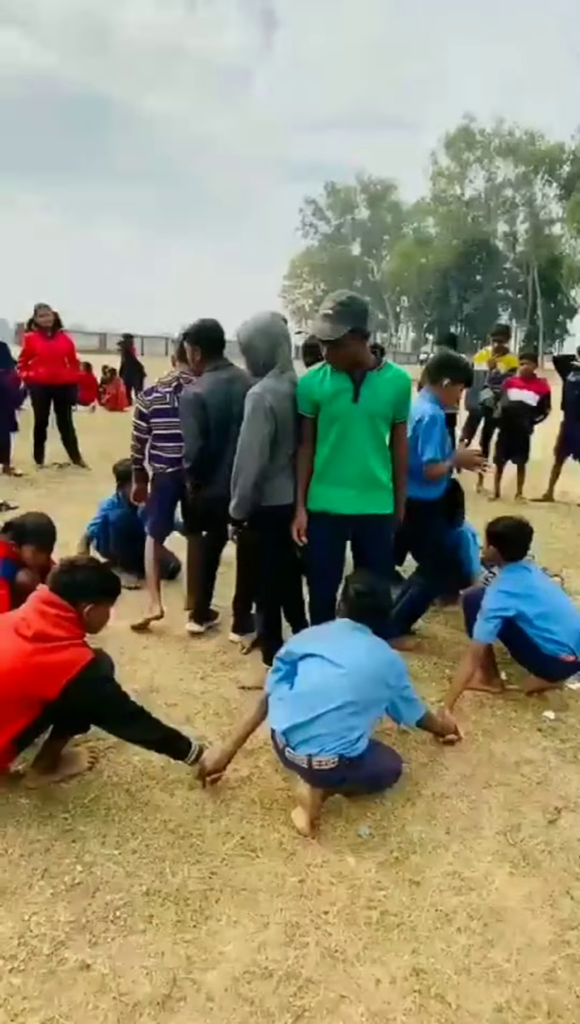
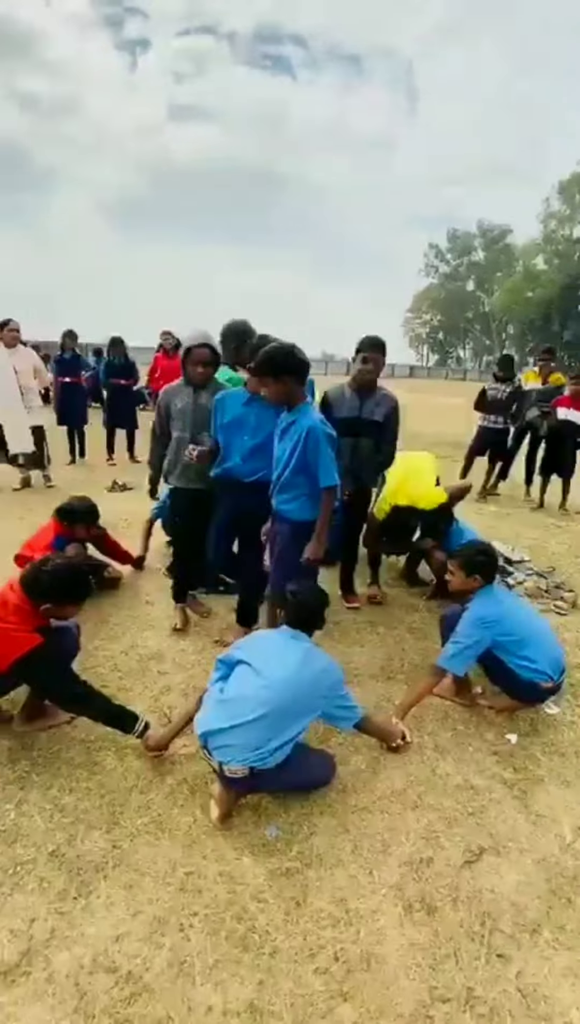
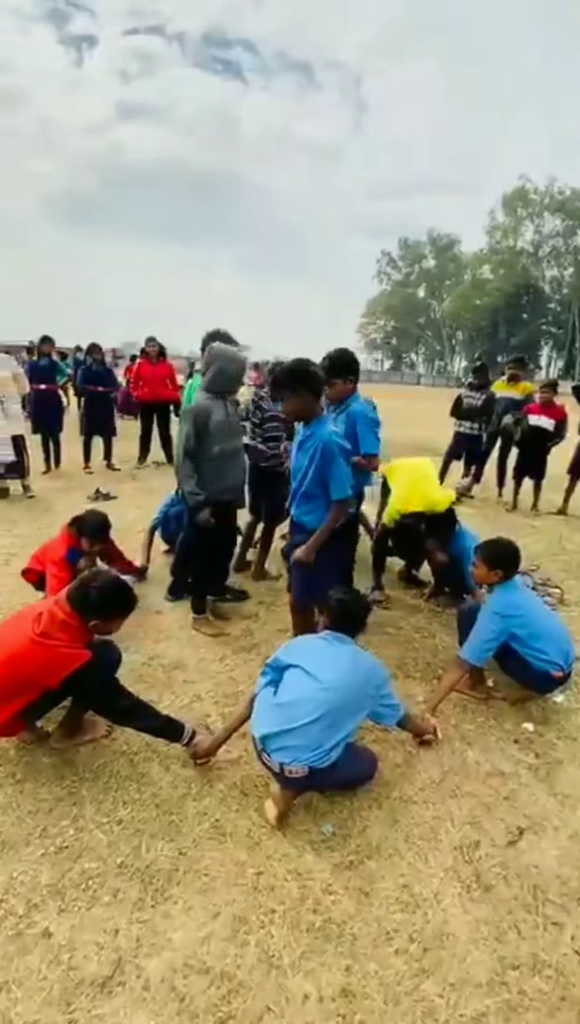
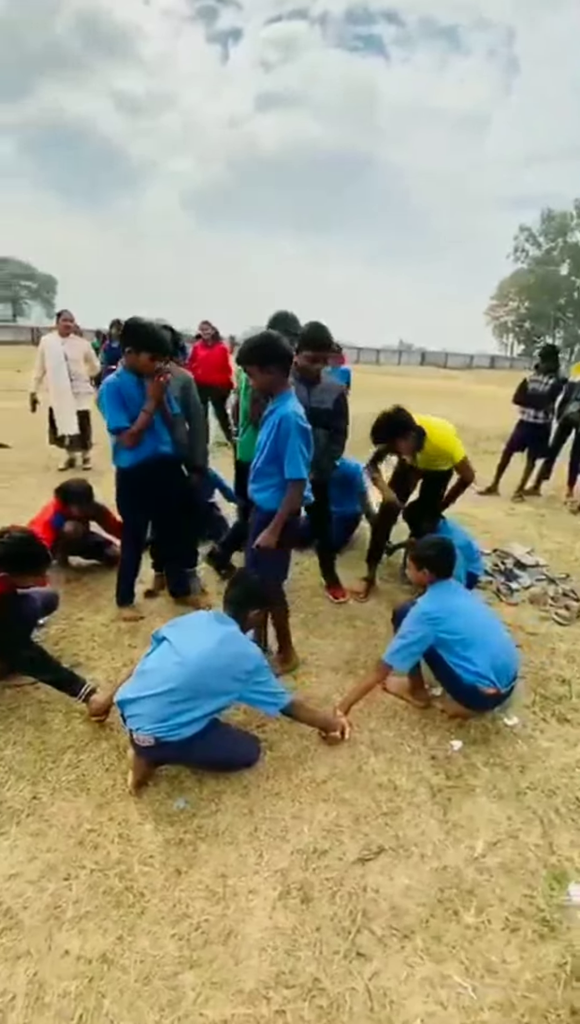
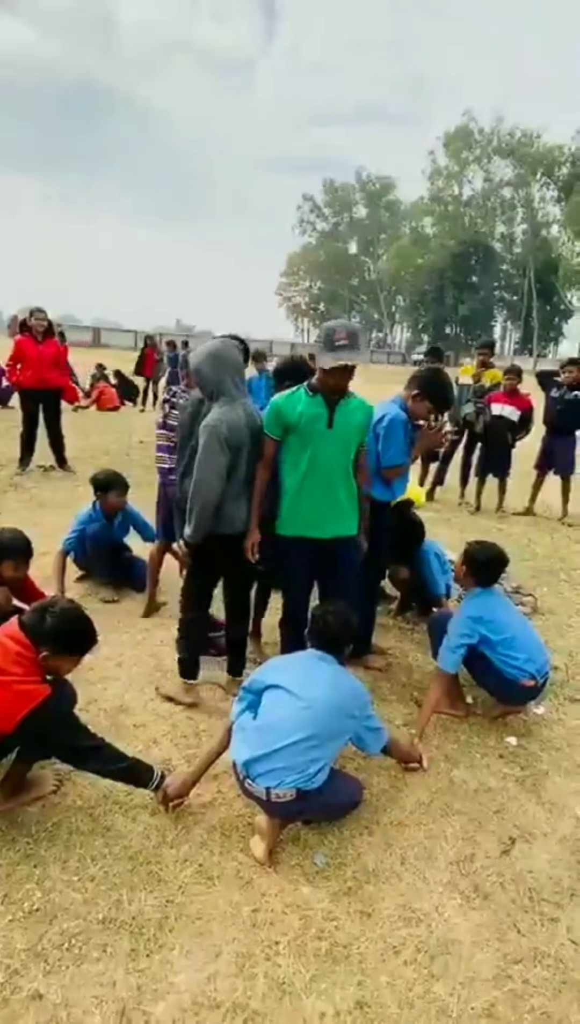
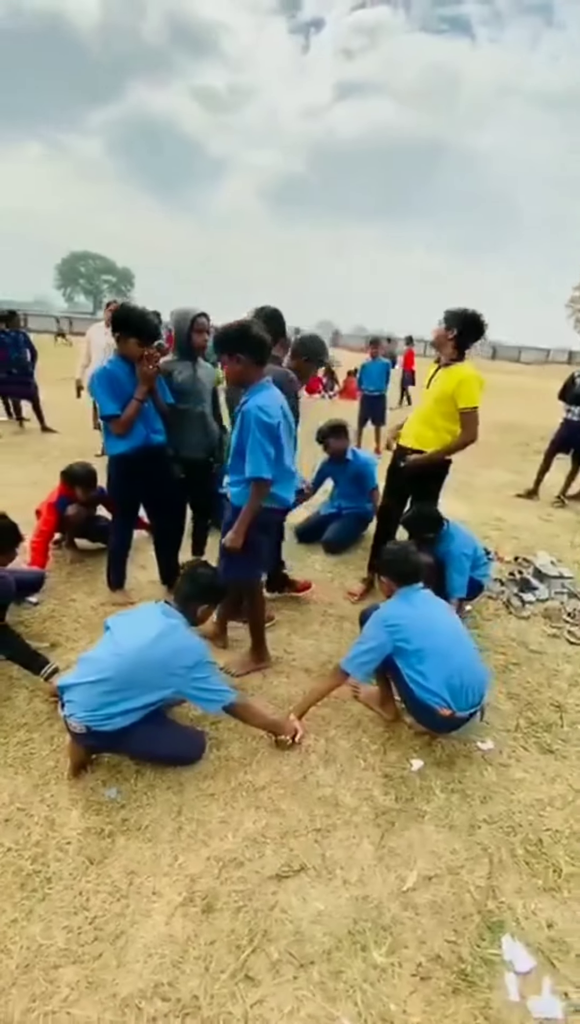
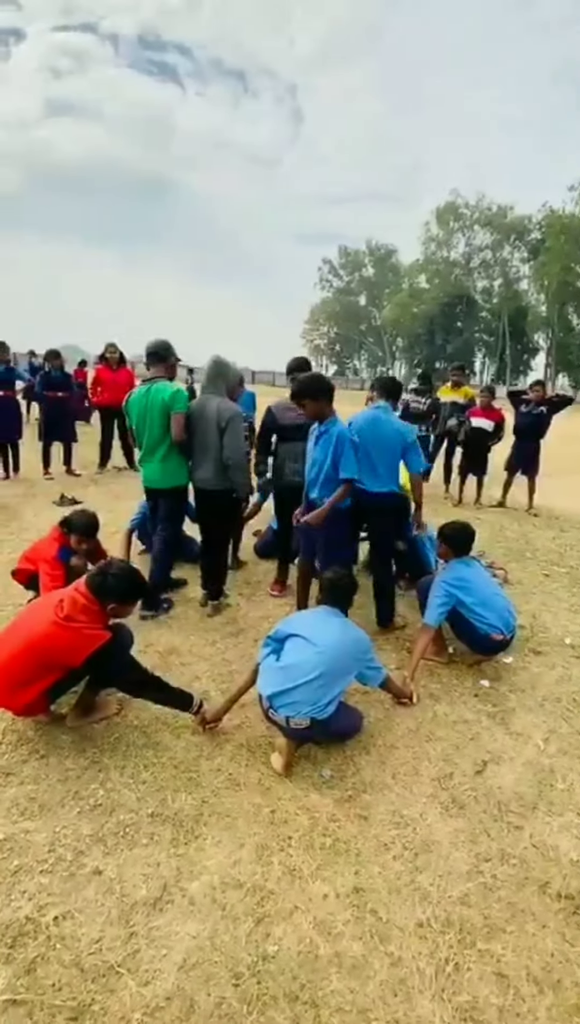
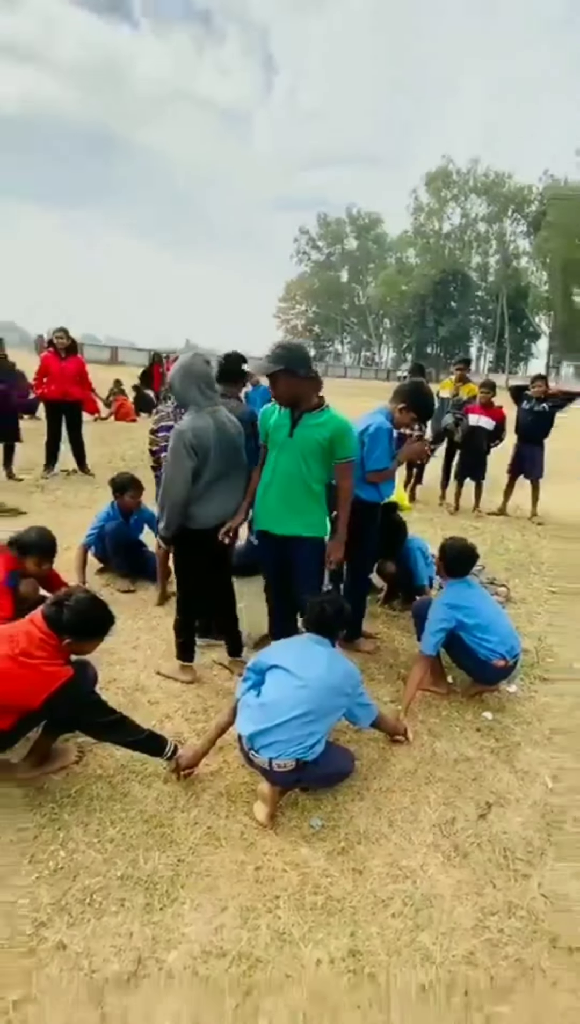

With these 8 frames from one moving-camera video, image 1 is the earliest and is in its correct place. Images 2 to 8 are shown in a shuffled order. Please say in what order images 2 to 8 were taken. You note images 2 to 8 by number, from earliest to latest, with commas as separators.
5, 8, 7, 3, 2, 4, 6
